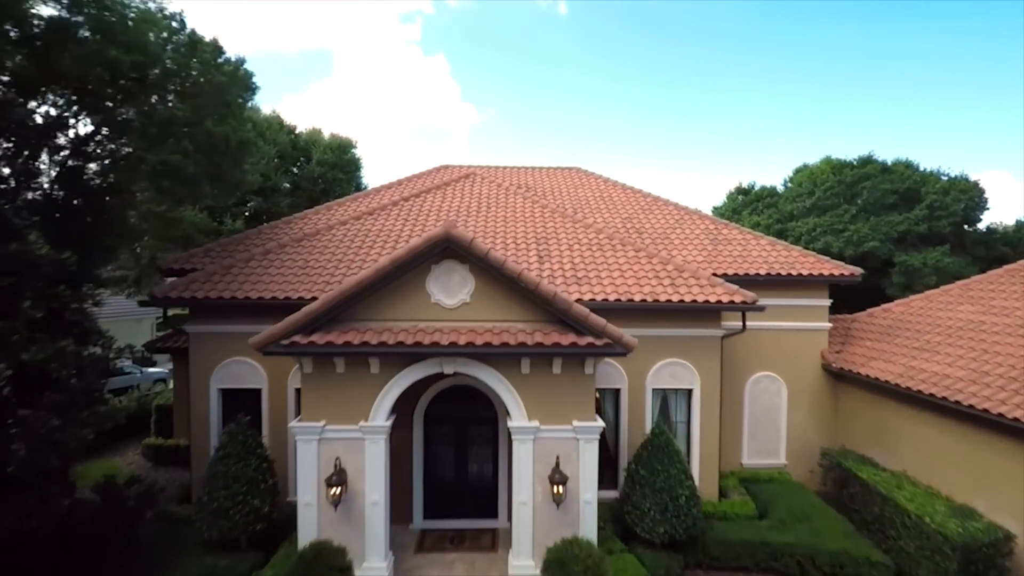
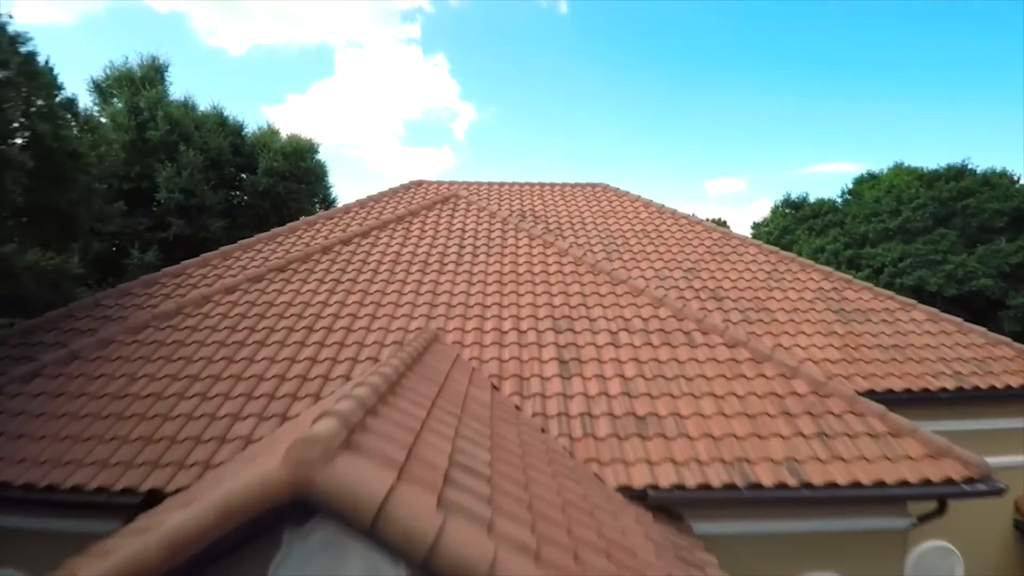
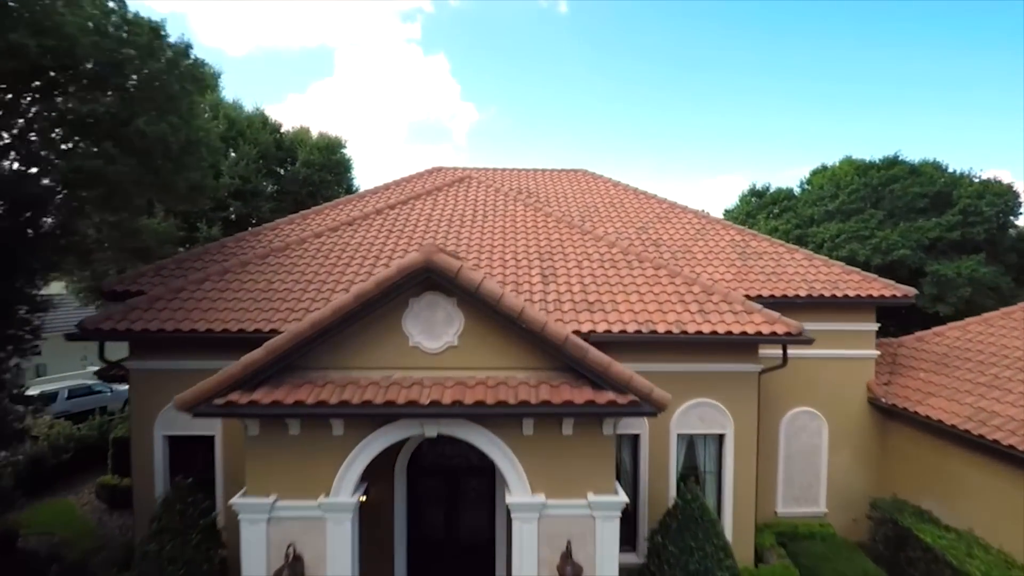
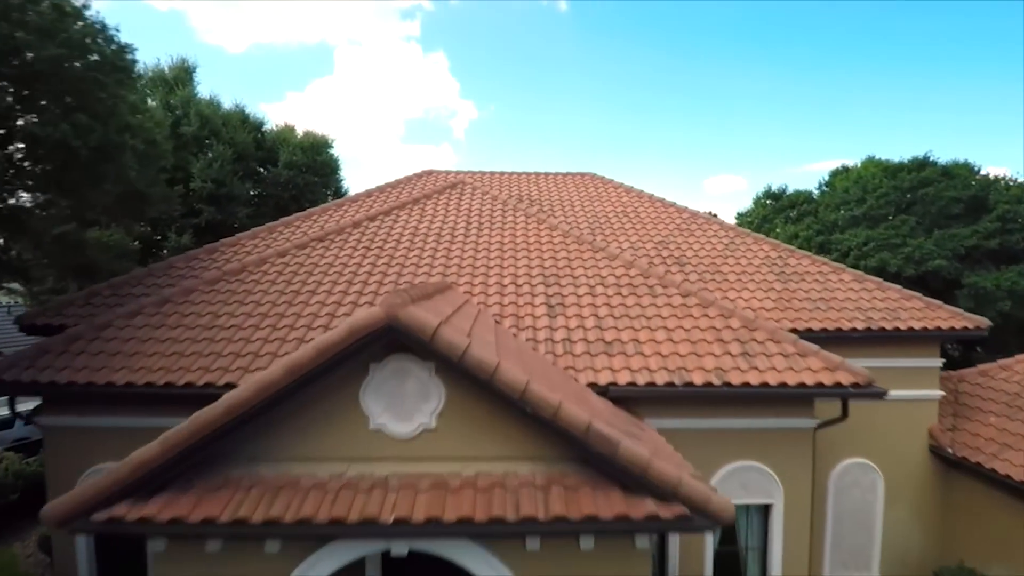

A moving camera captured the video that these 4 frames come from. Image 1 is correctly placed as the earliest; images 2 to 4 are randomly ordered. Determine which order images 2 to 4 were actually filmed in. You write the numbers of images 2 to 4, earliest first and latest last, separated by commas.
3, 4, 2
